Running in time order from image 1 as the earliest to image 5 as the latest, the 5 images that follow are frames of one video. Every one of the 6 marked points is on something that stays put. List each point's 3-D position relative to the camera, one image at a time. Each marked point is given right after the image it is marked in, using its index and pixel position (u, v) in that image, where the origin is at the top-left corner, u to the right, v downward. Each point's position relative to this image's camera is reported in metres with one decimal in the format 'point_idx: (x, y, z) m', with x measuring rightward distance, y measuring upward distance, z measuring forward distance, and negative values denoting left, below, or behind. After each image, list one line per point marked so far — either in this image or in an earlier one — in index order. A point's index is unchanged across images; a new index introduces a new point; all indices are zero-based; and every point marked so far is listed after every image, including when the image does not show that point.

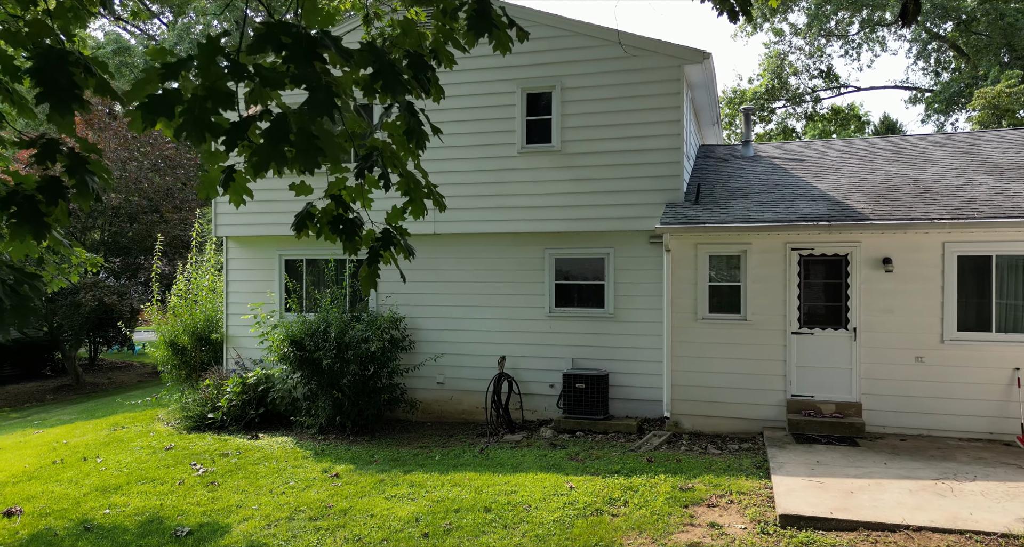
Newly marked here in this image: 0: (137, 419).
0: (-5.1, -2.0, +9.9) m
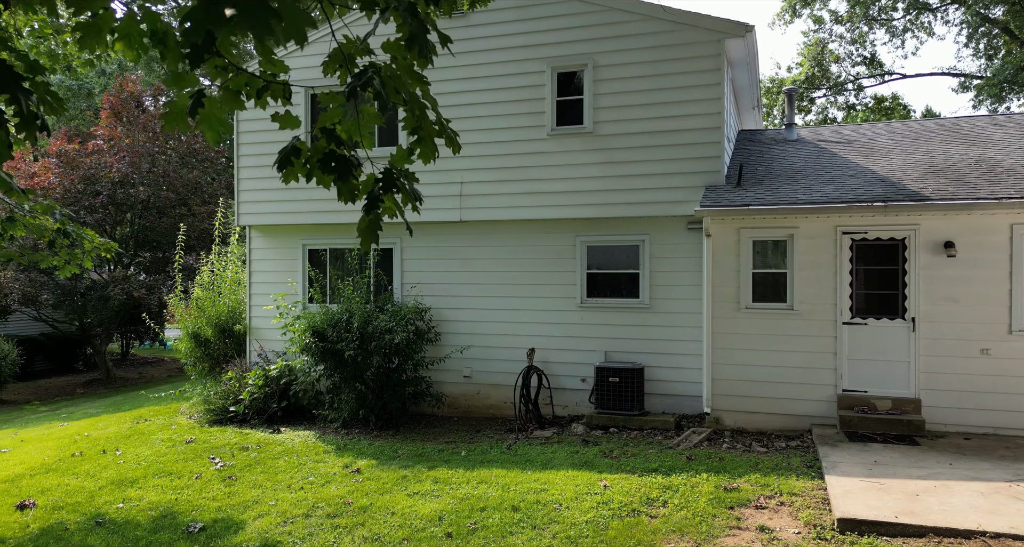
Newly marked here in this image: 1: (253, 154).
0: (-4.7, -1.9, +9.7) m
1: (-3.3, +1.5, +9.2) m
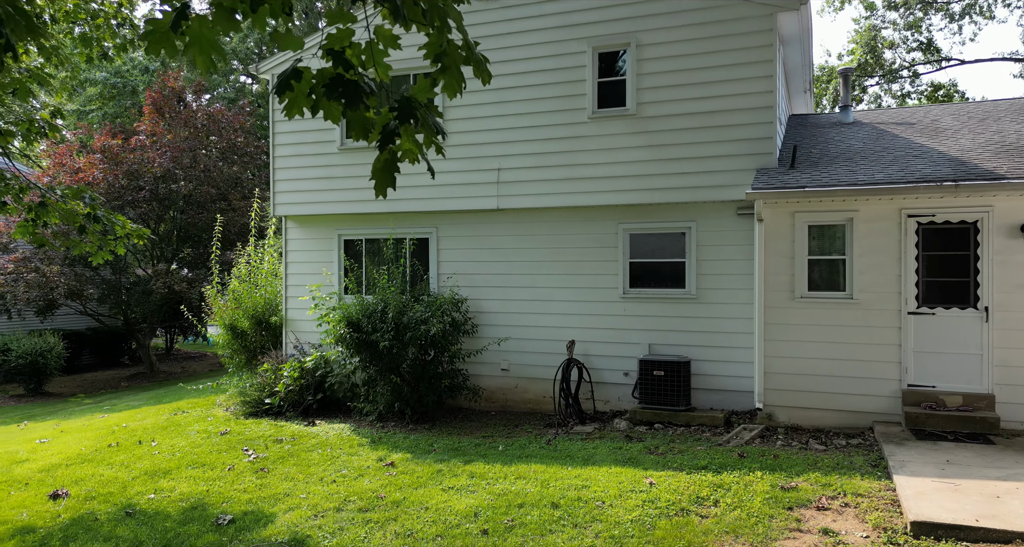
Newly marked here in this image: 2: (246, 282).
0: (-4.2, -1.7, +9.7) m
1: (-2.8, +1.6, +9.1) m
2: (-3.5, -0.1, +9.6) m
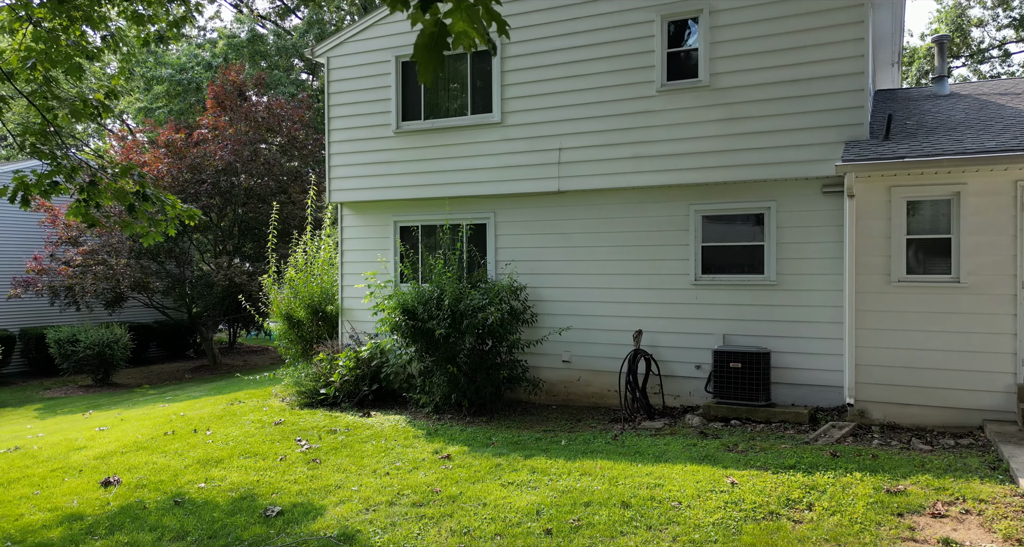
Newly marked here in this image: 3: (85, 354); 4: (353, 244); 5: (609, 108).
0: (-3.4, -1.6, +9.6) m
1: (-2.1, +1.8, +8.9) m
2: (-2.7, 0.0, +9.4) m
3: (-8.0, -1.5, +13.7) m
4: (-2.0, +0.4, +9.1) m
5: (+1.0, +1.7, +7.3) m
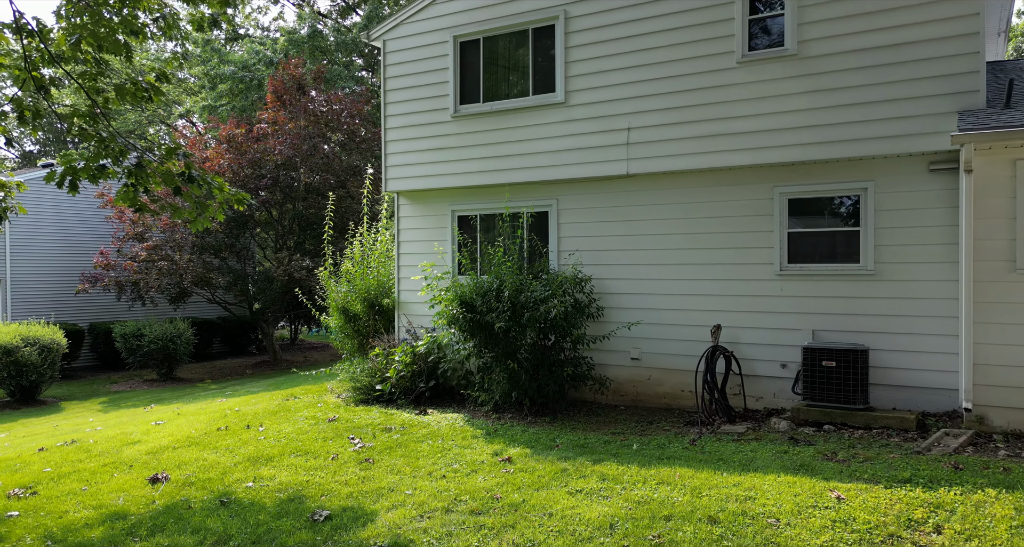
0: (-2.6, -1.5, +9.3) m
1: (-1.3, +1.9, +8.5) m
2: (-1.9, +0.1, +9.1) m
3: (-6.9, -1.4, +13.8) m
4: (-1.2, +0.5, +8.7) m
5: (+1.6, +1.8, +6.7) m
